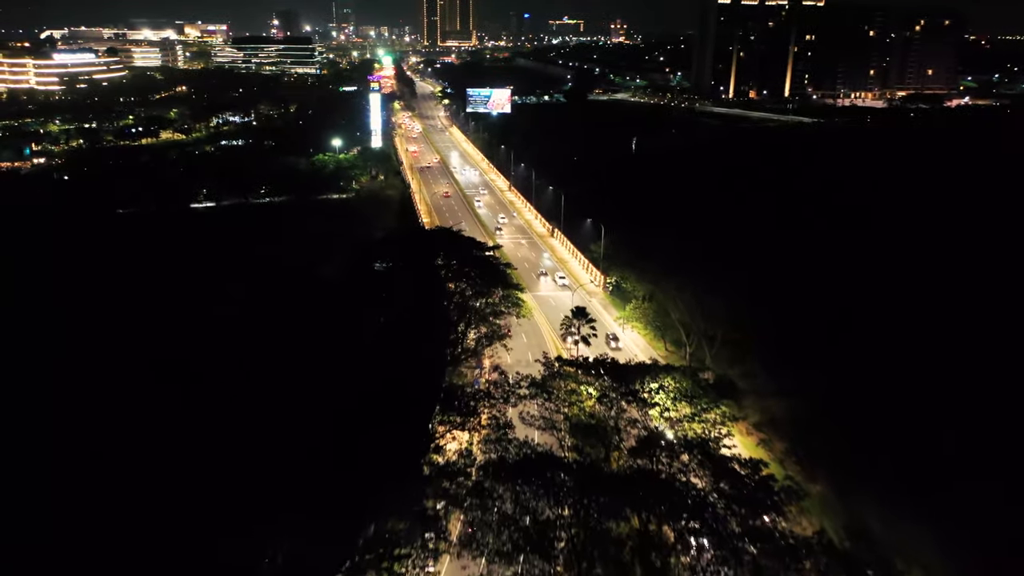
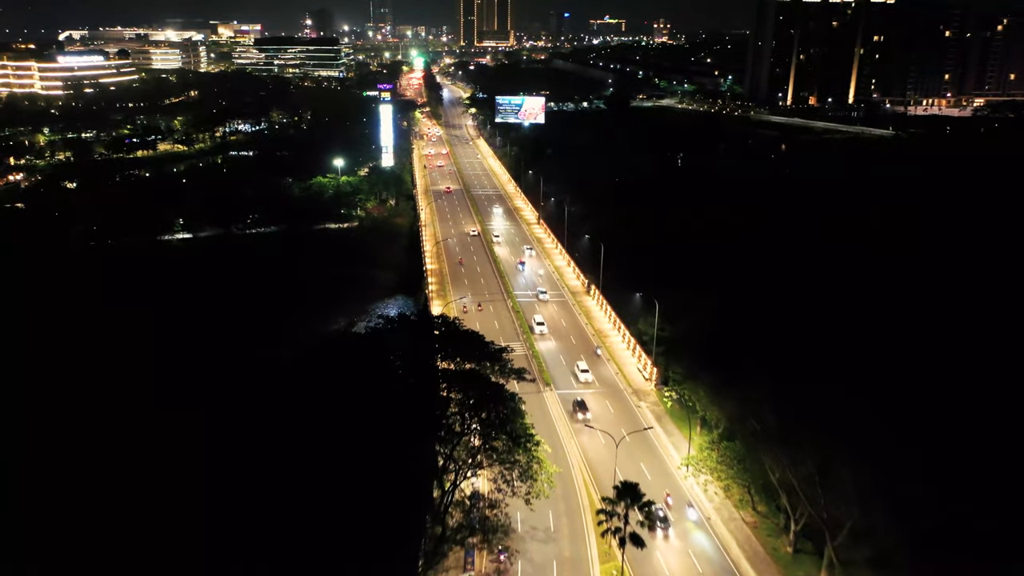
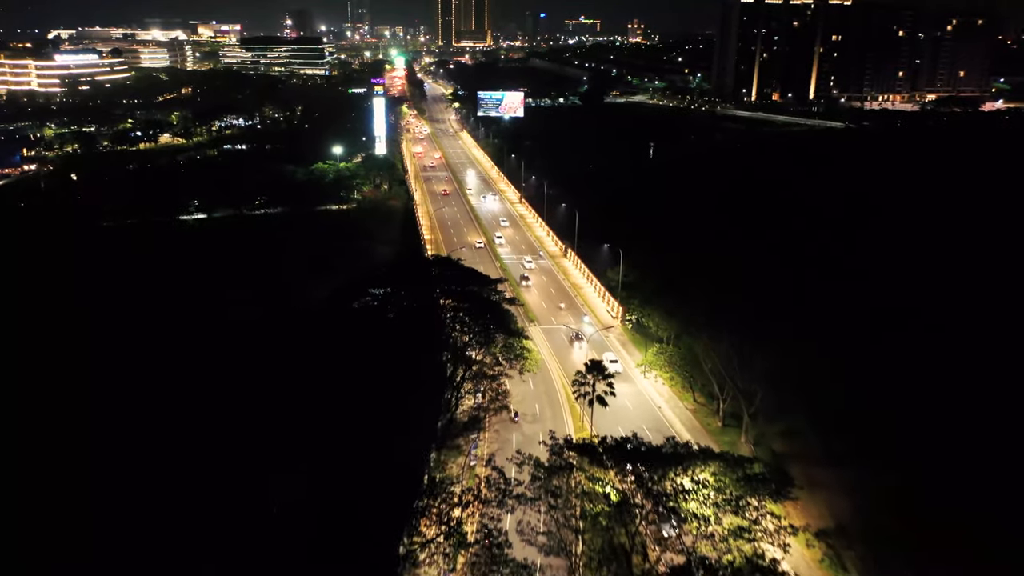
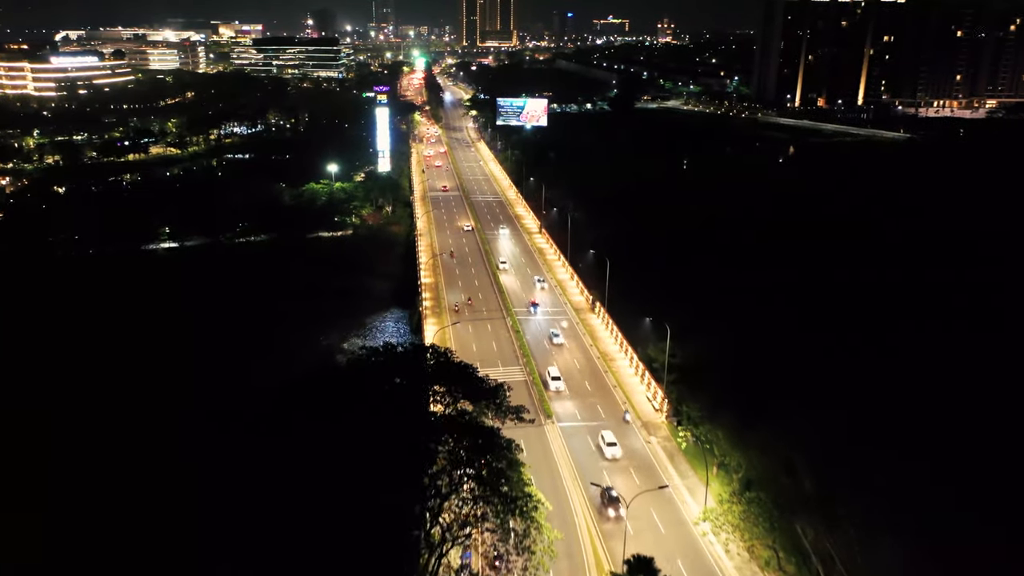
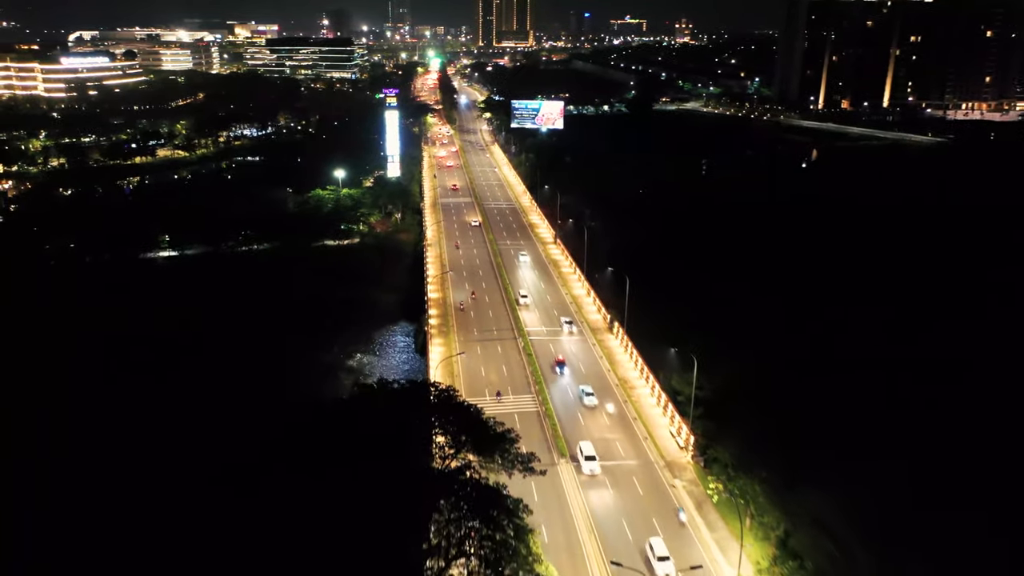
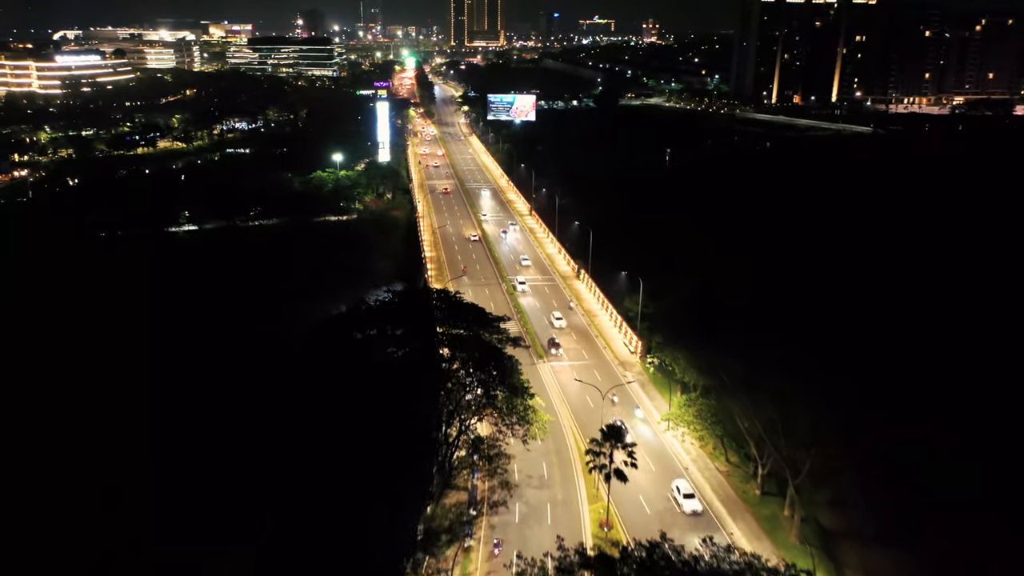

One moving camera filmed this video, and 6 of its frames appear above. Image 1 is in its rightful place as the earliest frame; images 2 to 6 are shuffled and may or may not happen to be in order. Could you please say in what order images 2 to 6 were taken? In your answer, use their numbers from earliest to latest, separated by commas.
3, 6, 2, 4, 5
